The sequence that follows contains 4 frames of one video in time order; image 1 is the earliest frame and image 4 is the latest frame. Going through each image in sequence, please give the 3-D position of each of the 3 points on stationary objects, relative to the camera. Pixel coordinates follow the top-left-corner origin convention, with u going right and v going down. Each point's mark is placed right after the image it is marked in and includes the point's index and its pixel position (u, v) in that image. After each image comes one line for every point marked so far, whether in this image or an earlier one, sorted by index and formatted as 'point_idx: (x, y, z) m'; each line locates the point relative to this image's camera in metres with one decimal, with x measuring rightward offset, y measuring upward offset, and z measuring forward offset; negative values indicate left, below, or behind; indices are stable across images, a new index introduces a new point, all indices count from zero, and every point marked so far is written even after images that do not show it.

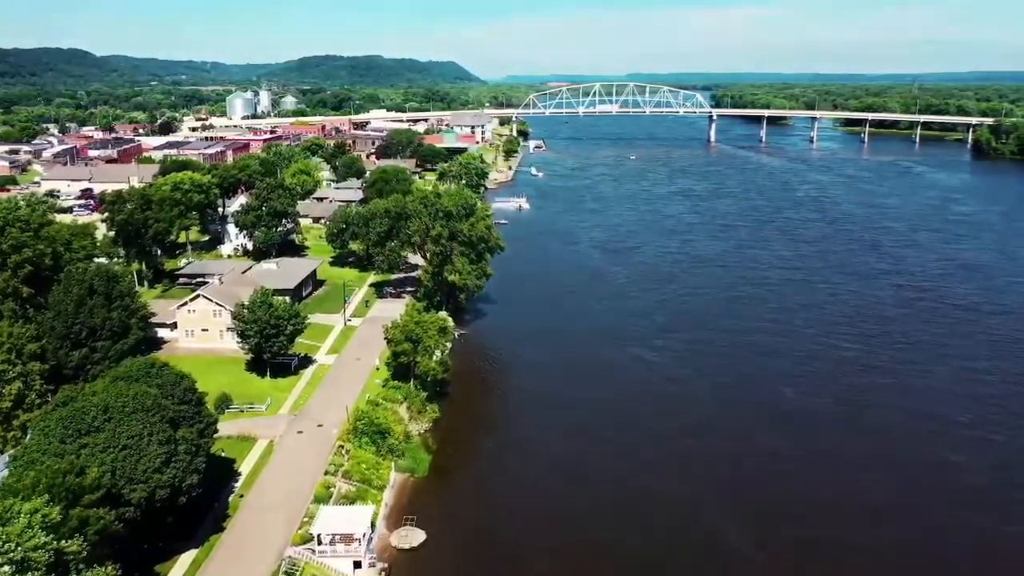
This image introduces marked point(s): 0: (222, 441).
0: (-7.1, -3.8, +19.7) m
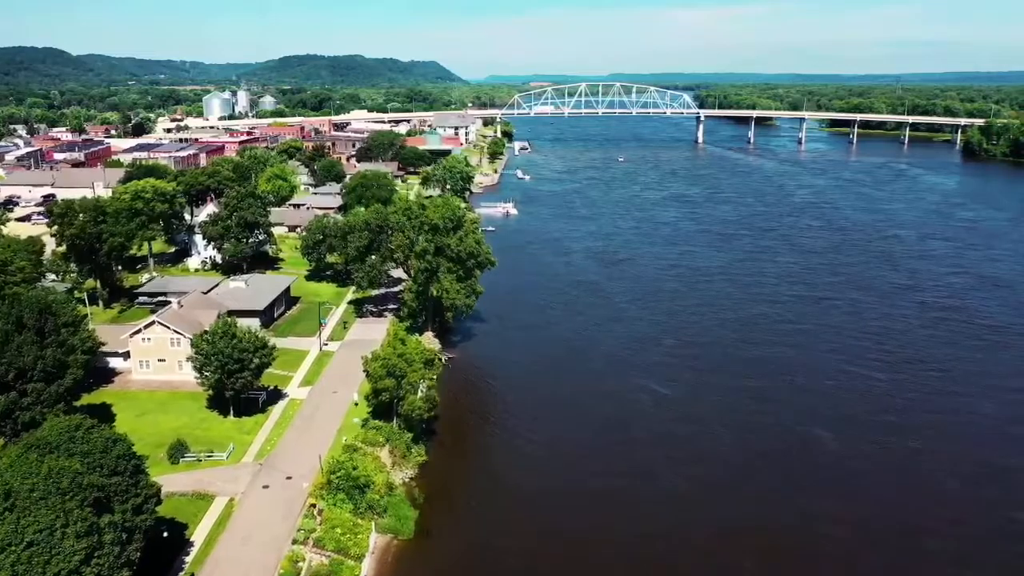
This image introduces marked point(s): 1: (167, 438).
0: (-7.1, -4.5, +17.0) m
1: (-8.4, -3.7, +19.5) m
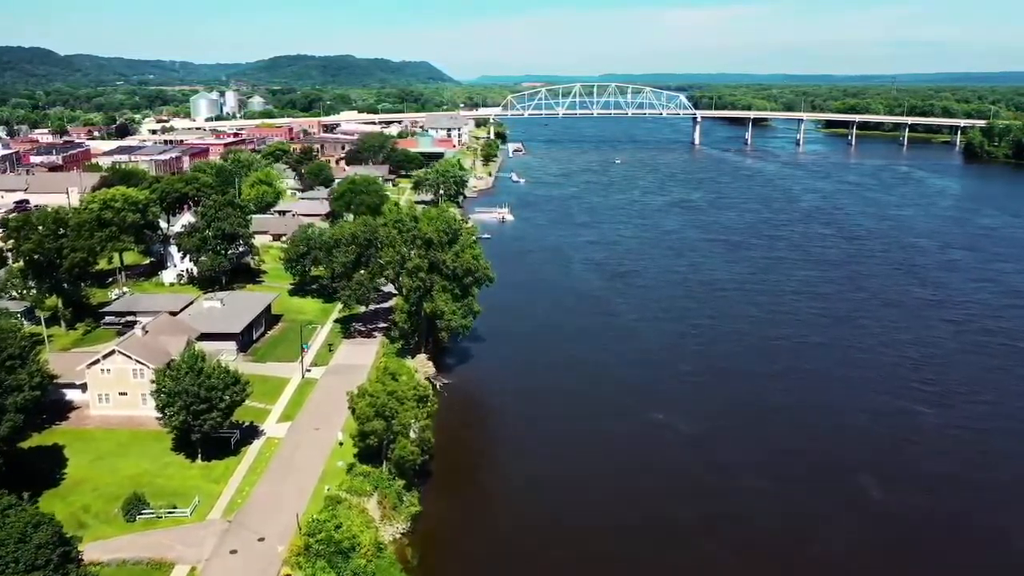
0: (-7.0, -5.1, +14.5) m
1: (-8.2, -4.3, +17.1) m
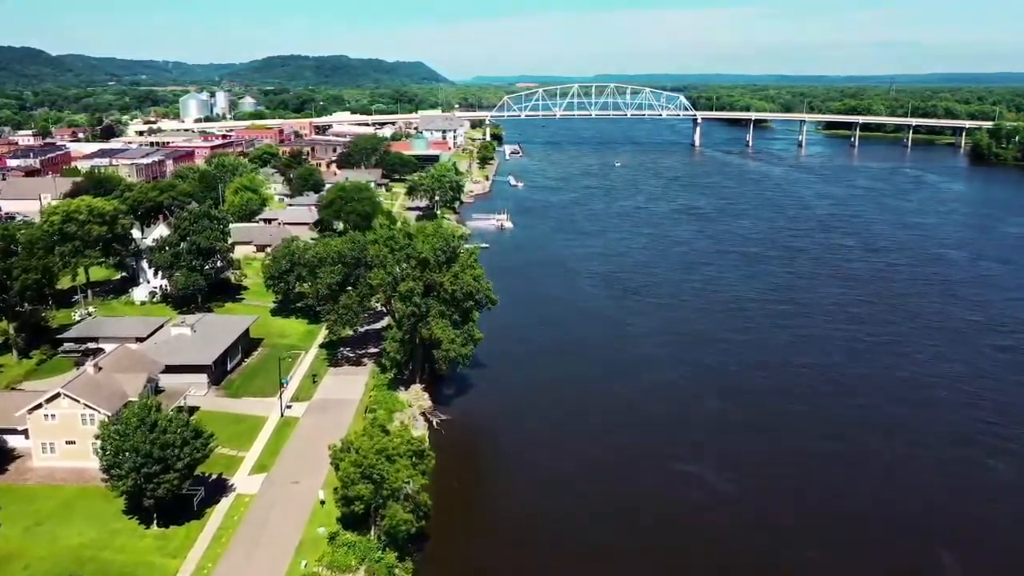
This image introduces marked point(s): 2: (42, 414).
0: (-6.8, -5.8, +11.8) m
1: (-8.0, -5.0, +14.3) m
2: (-10.2, -2.7, +17.4) m
